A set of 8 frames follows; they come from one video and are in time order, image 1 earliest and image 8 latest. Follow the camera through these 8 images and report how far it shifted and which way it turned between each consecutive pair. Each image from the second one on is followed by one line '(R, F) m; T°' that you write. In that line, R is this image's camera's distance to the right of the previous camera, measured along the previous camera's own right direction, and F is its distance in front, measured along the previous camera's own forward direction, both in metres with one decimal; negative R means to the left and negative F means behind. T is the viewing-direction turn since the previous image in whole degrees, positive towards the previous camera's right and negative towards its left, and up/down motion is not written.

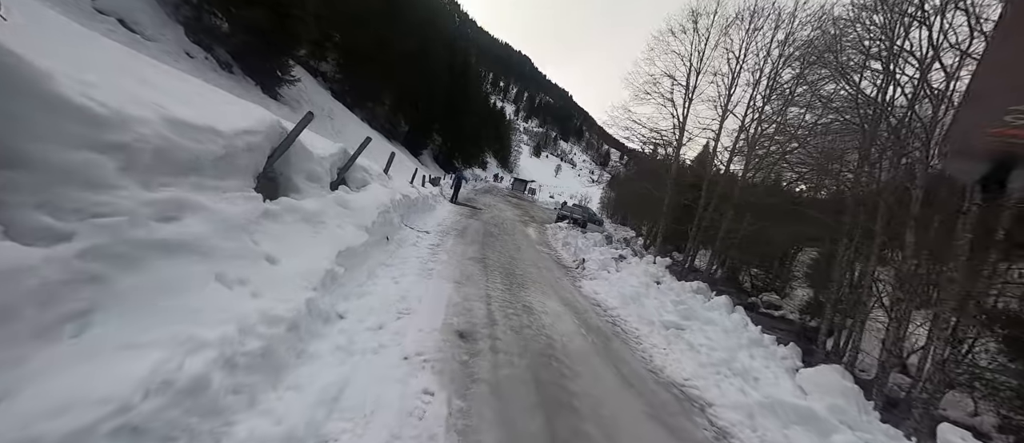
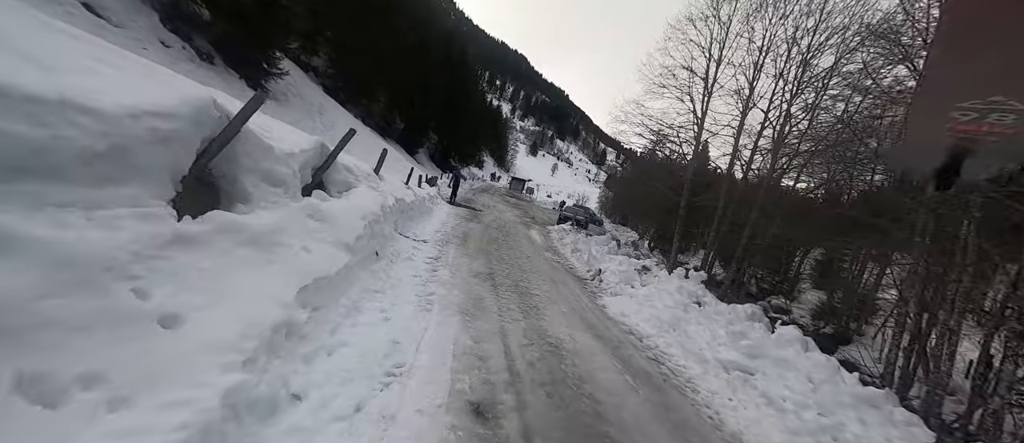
(-0.3, +1.4) m; +1°
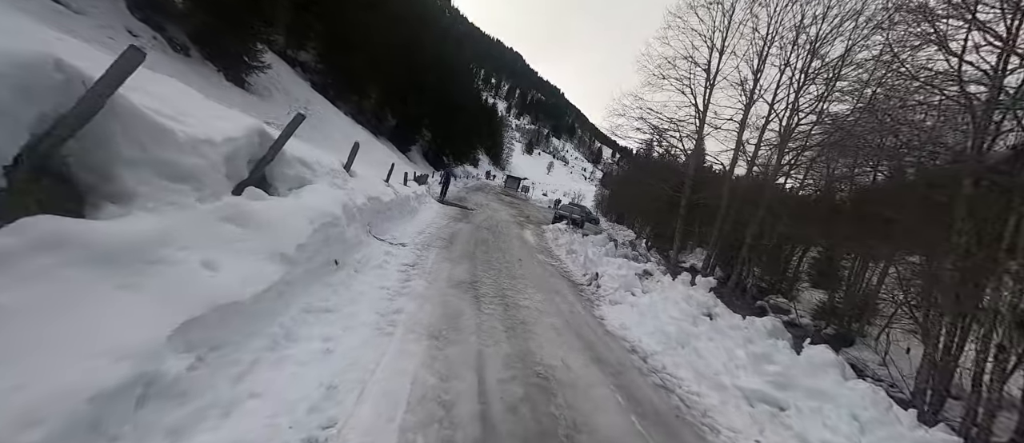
(+0.2, +0.9) m; +1°
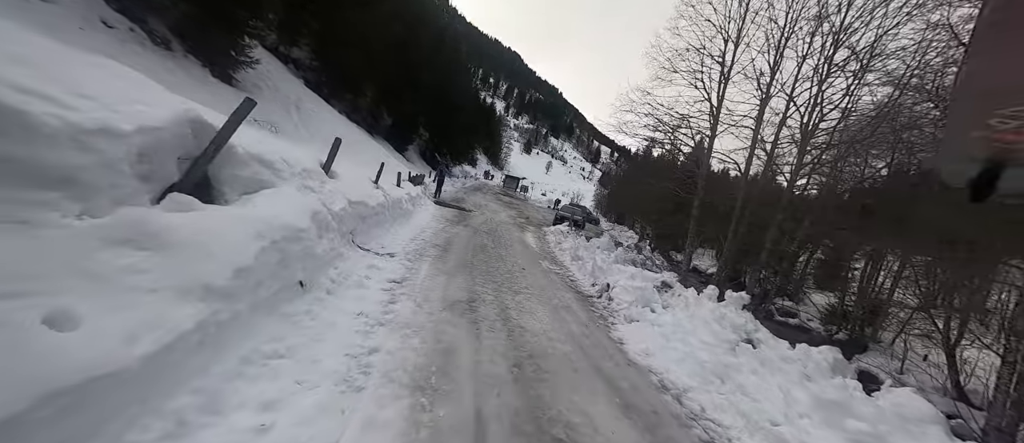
(-0.1, +1.0) m; 0°
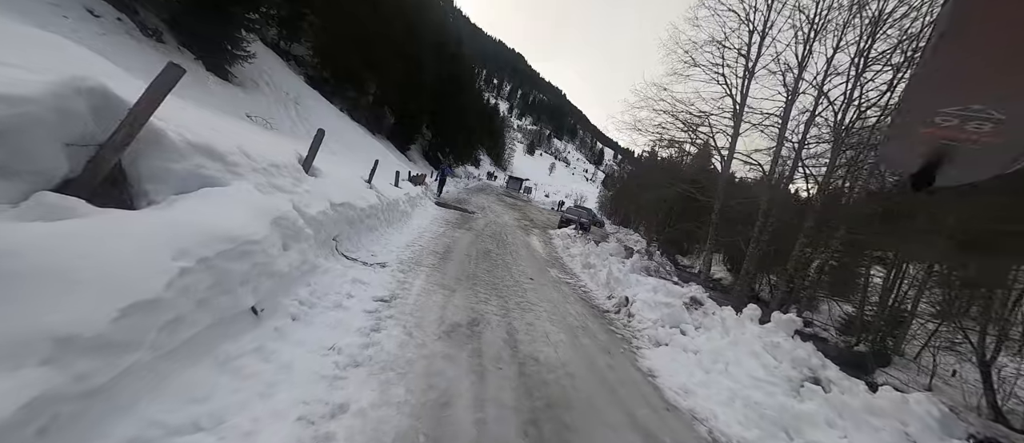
(-0.1, +1.0) m; 0°
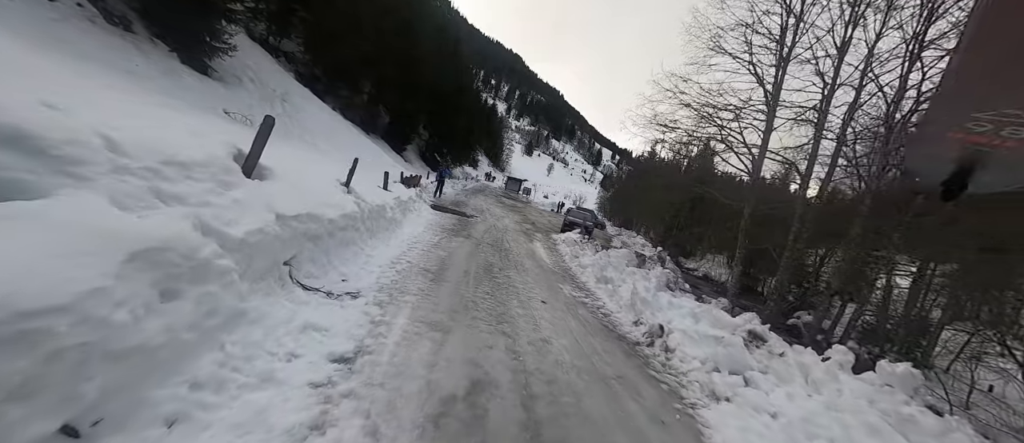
(-0.2, +1.5) m; 0°
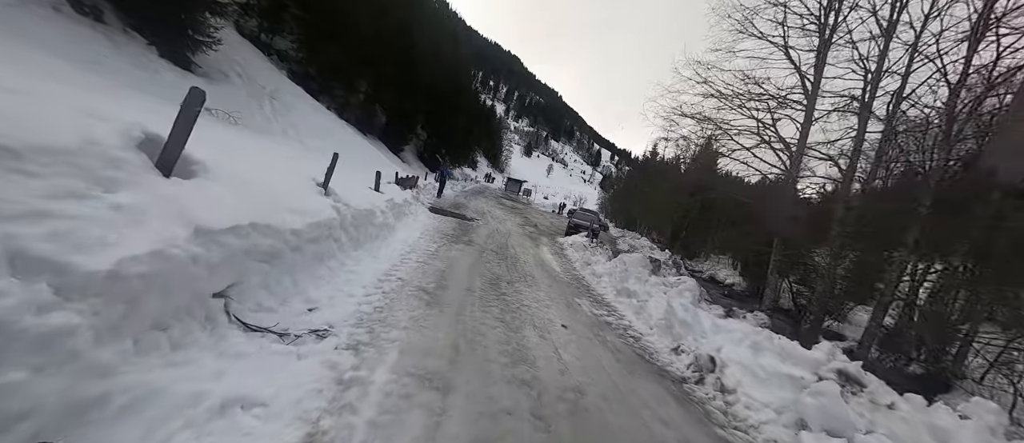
(-0.2, +1.3) m; 0°
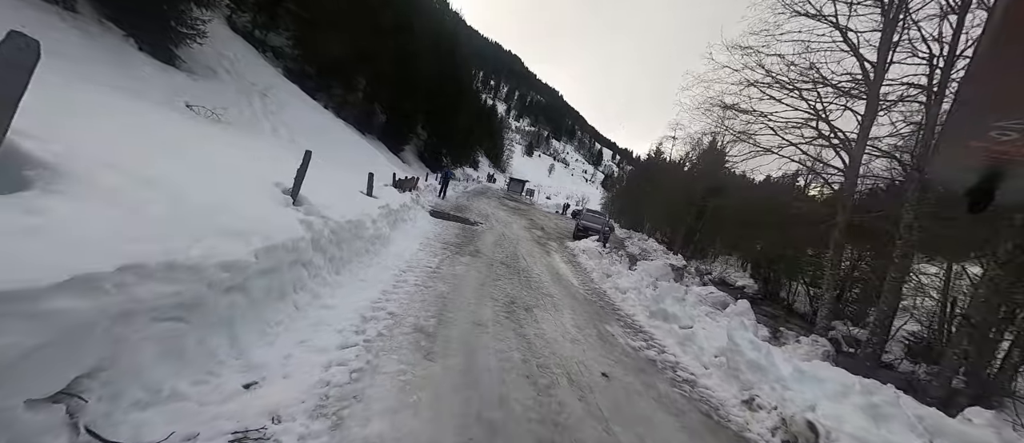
(-0.3, +1.4) m; 0°
